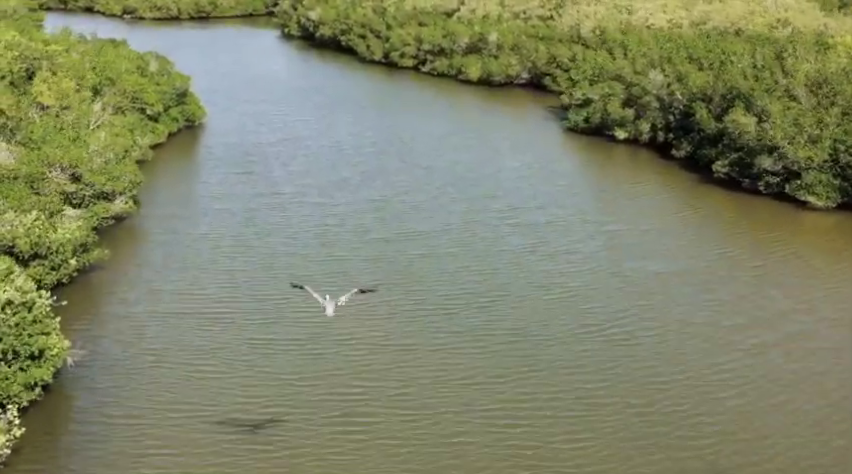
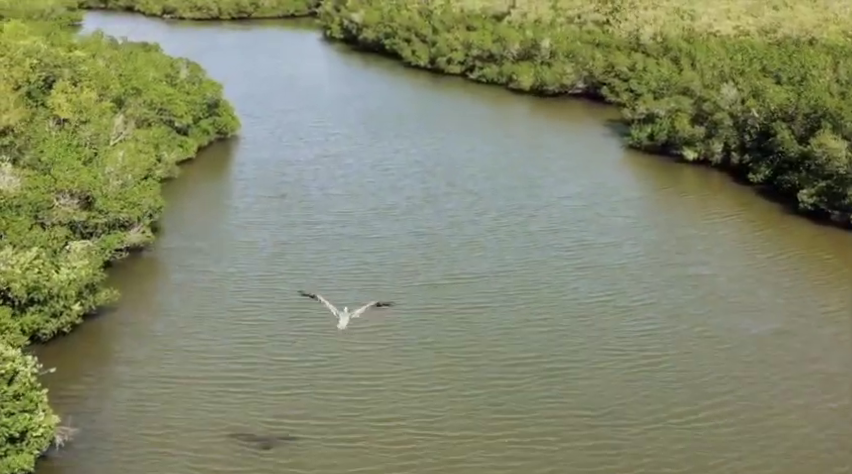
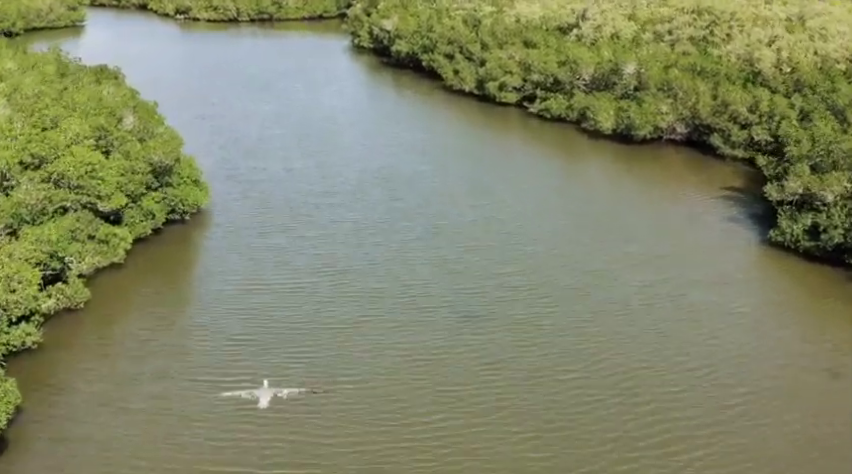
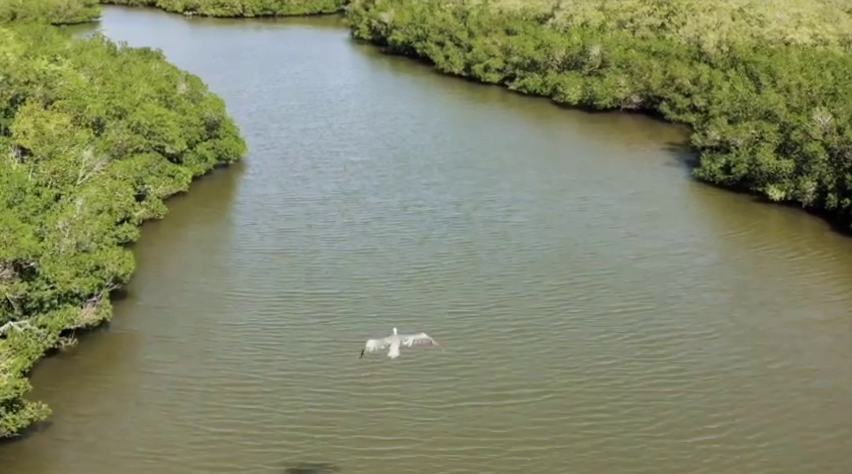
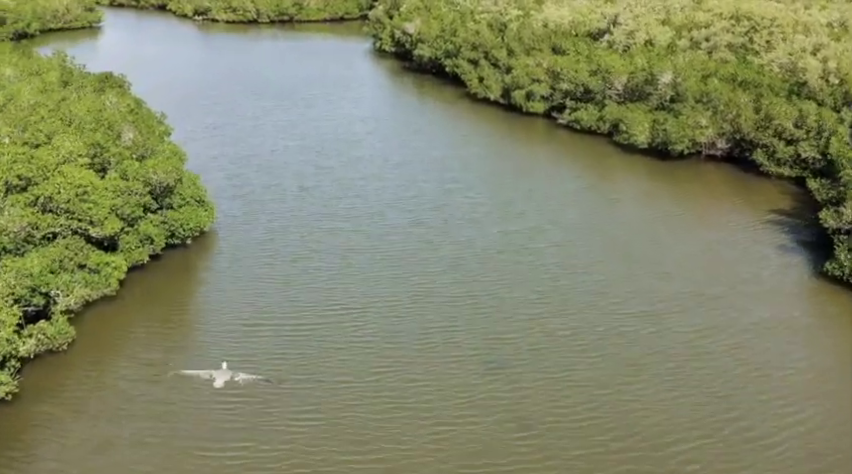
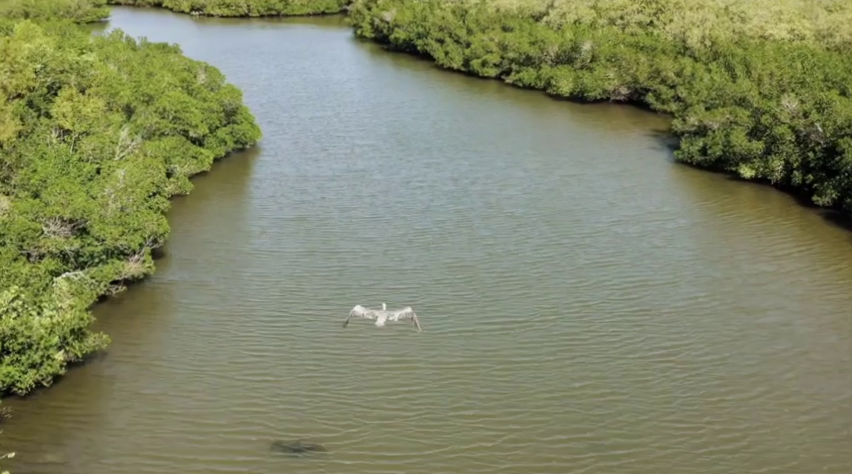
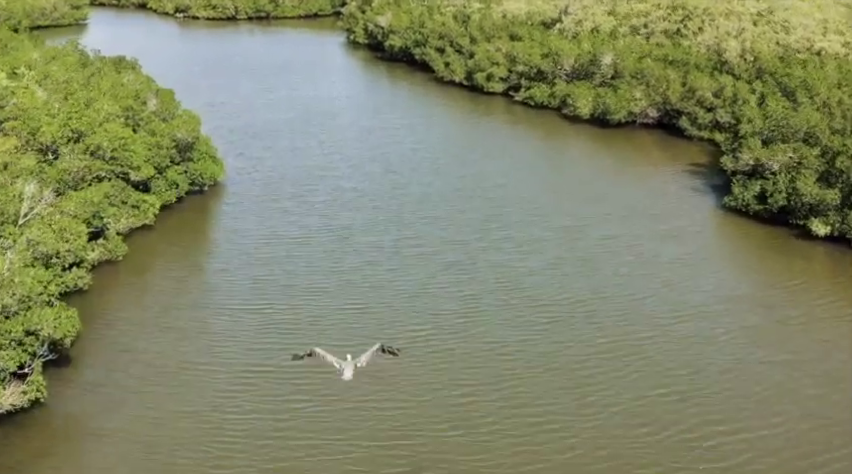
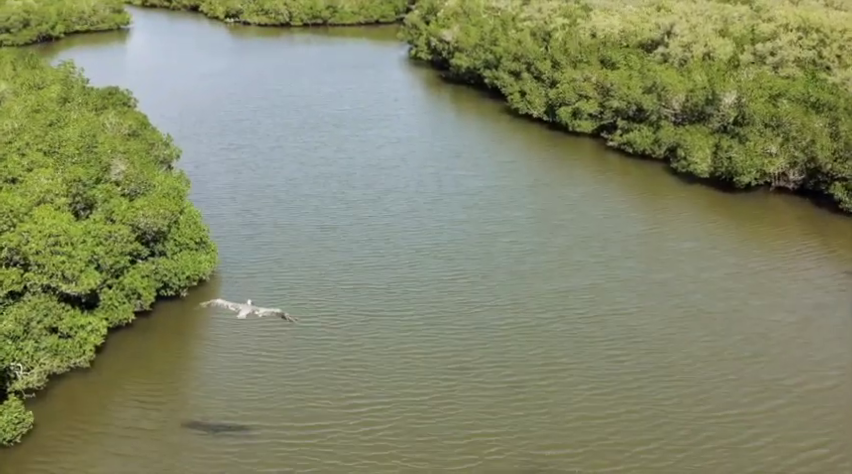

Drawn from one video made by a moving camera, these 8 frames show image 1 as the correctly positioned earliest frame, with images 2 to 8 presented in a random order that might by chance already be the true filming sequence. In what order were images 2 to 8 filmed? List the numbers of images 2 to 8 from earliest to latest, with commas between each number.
2, 6, 4, 7, 3, 5, 8
